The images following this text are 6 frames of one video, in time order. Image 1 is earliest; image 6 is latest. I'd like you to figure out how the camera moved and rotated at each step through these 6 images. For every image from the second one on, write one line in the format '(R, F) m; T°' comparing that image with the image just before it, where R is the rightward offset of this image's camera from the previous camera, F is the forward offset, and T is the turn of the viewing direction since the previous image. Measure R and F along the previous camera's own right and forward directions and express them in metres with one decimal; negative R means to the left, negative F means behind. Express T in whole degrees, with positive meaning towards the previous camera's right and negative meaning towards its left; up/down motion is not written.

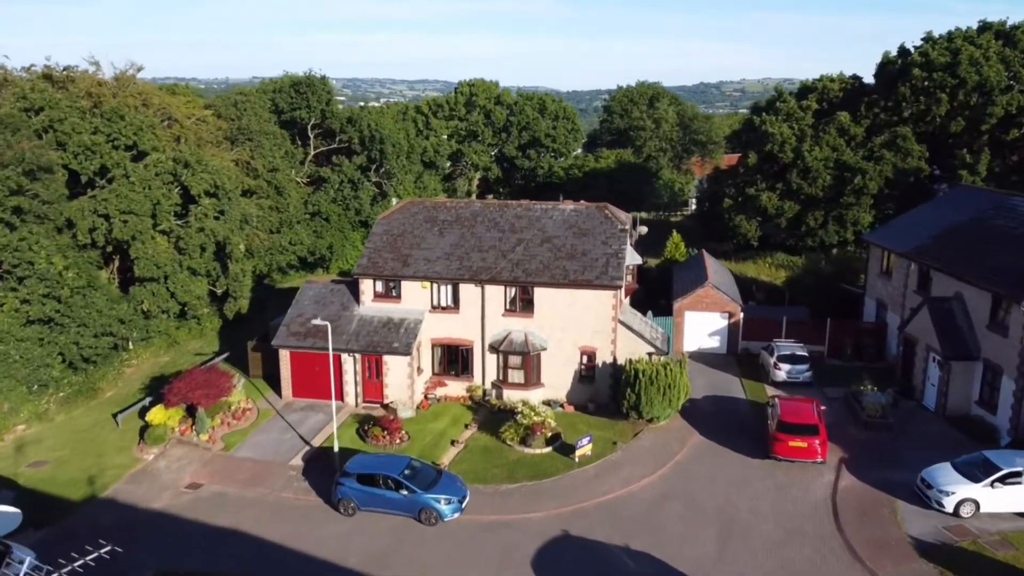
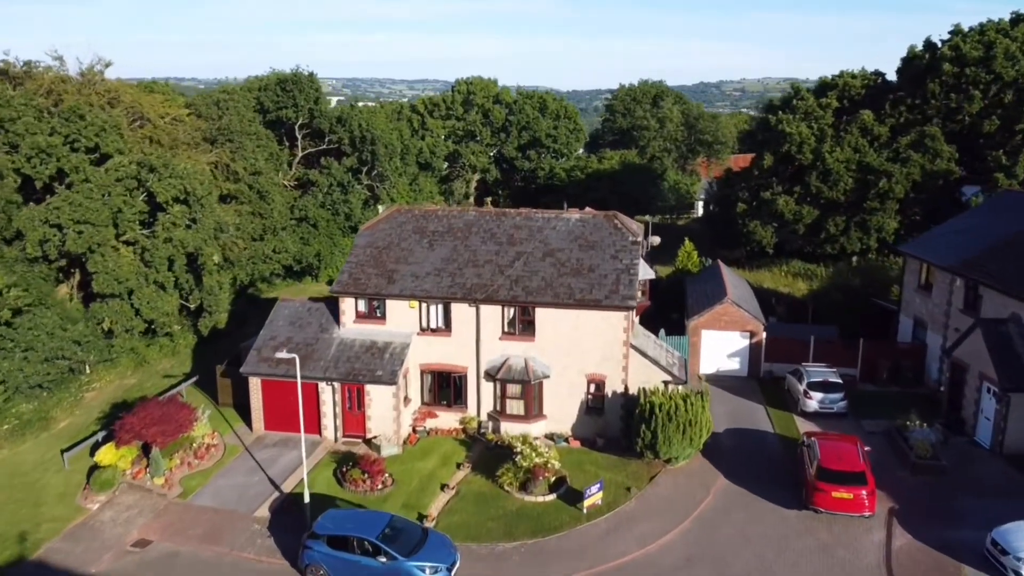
(+0.1, +2.7) m; 0°
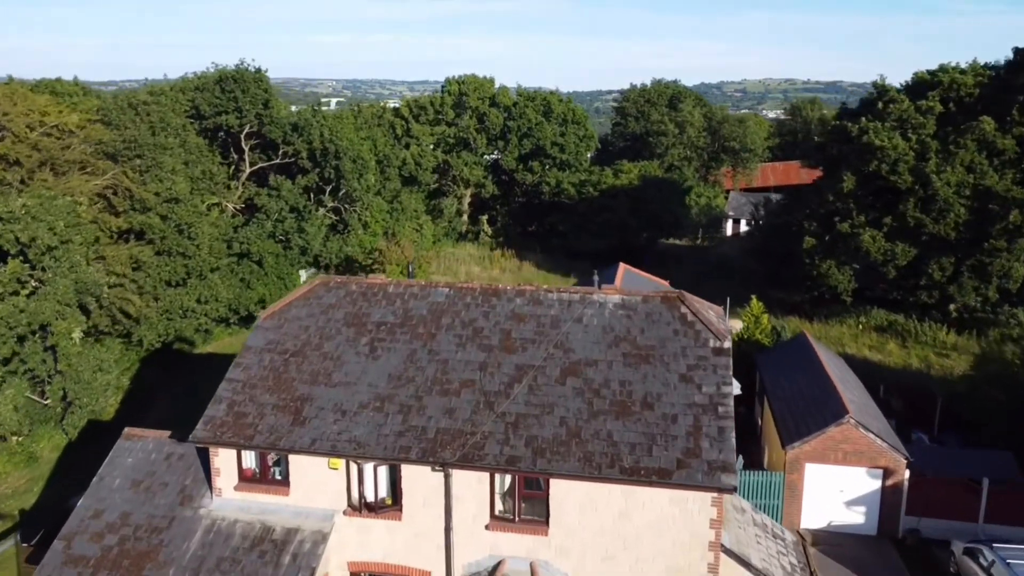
(+0.1, +9.5) m; 0°
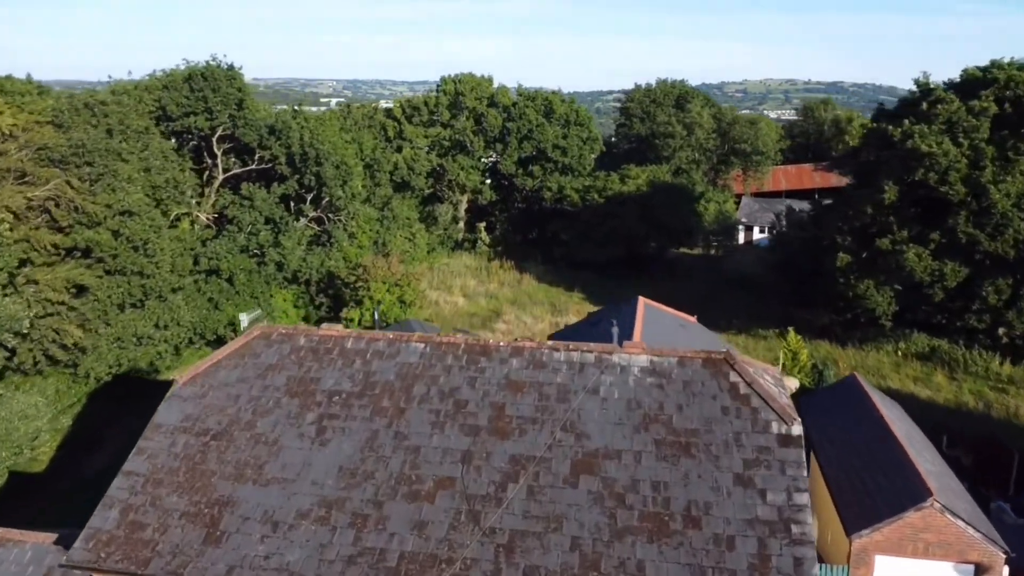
(+0.1, +3.4) m; 0°
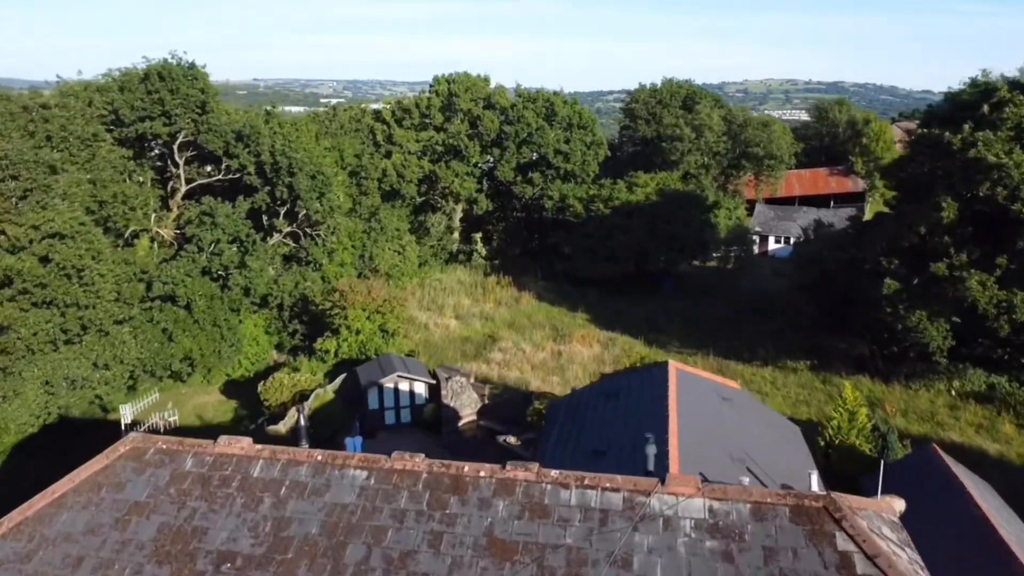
(+0.1, +3.8) m; 0°
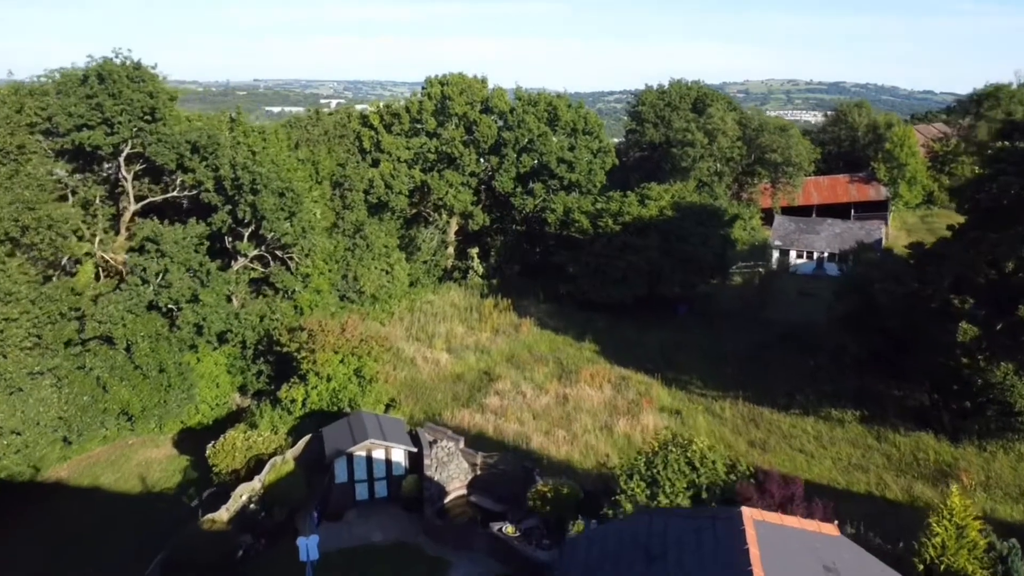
(+0.1, +4.2) m; 0°
